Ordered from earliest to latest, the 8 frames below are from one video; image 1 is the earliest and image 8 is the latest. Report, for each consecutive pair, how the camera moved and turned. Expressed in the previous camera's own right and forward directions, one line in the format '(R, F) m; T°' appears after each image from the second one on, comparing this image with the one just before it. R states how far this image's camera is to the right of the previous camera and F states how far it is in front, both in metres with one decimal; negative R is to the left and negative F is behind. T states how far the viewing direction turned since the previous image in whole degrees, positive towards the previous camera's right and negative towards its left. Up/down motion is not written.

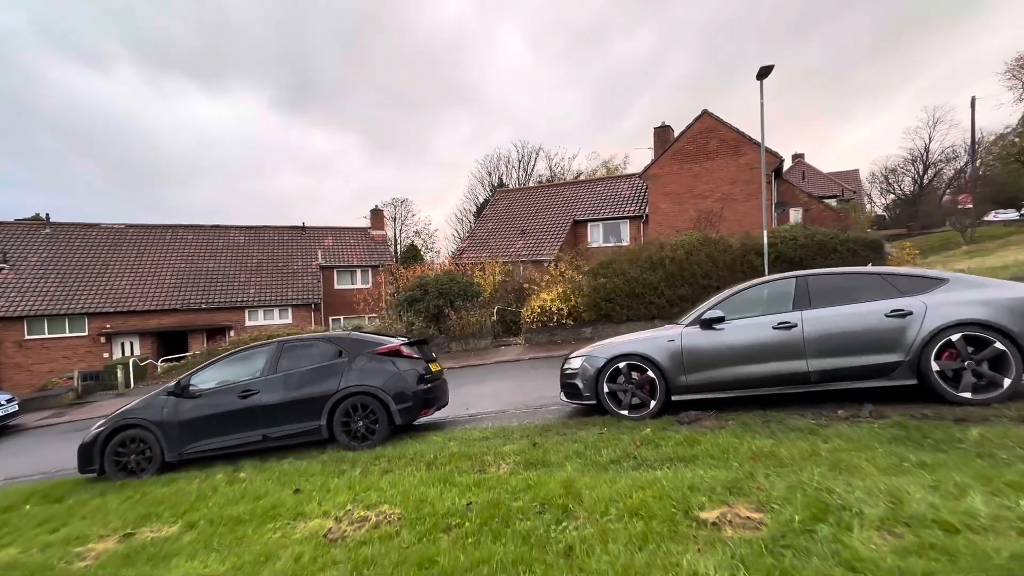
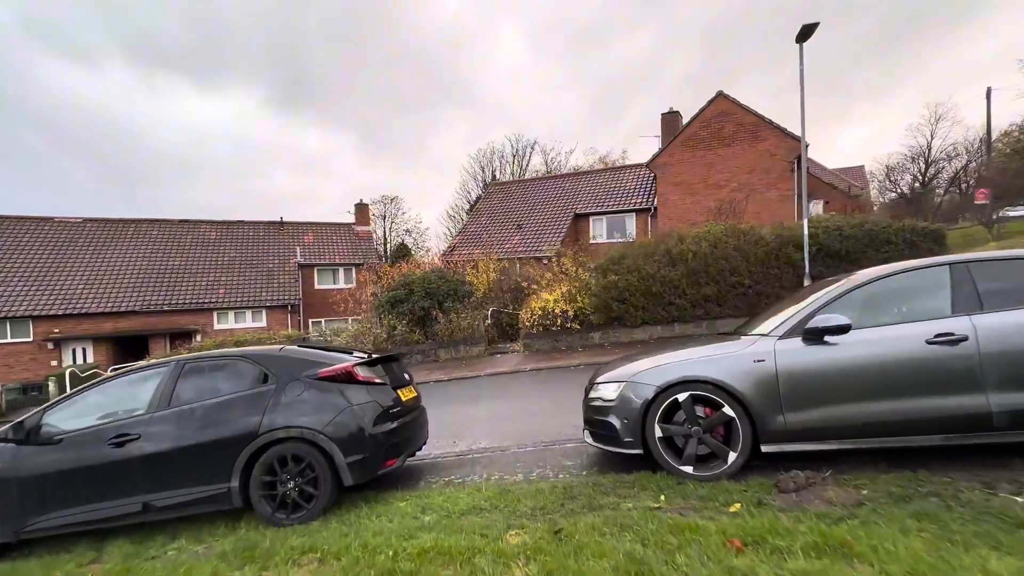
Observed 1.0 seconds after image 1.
(-0.1, +2.0) m; +1°
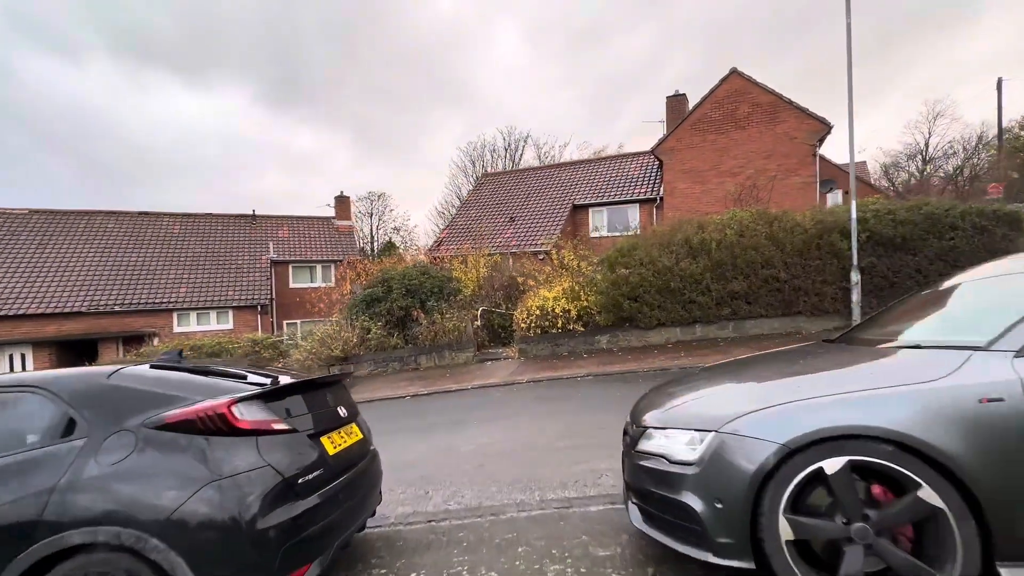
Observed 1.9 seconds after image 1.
(0.0, +1.9) m; +1°
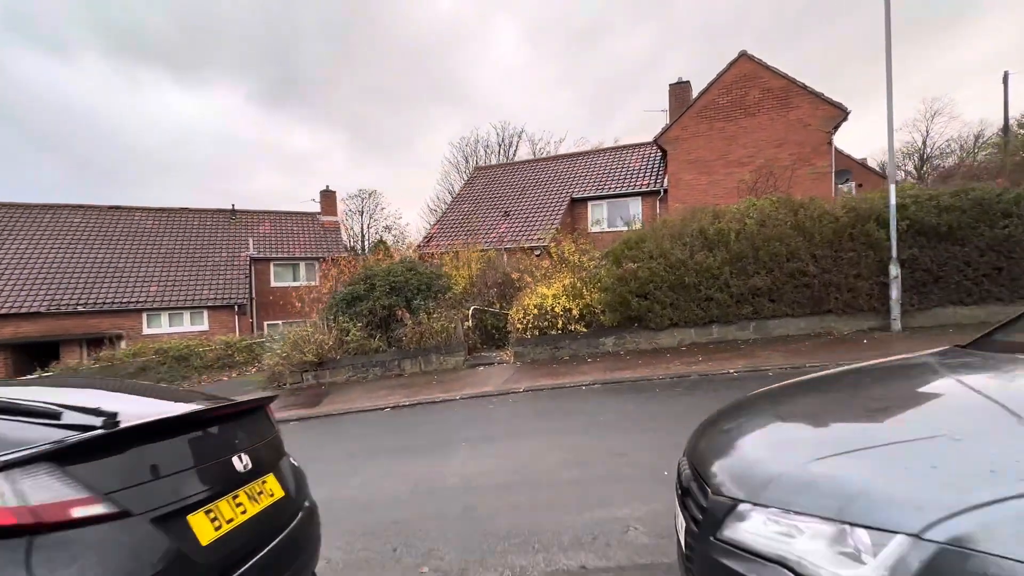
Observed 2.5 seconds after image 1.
(0.0, +1.2) m; +1°
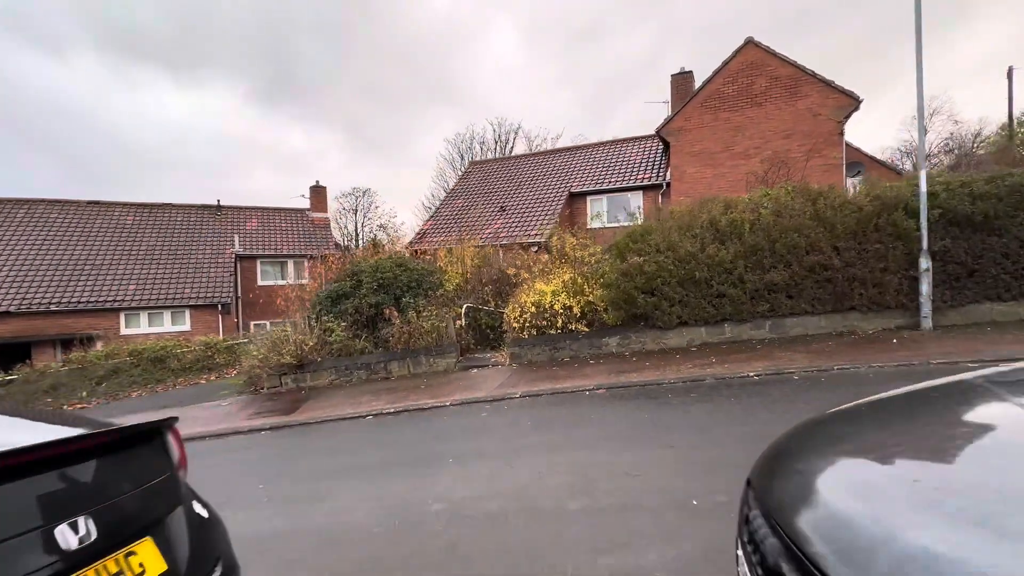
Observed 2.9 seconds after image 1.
(0.0, +0.8) m; 0°
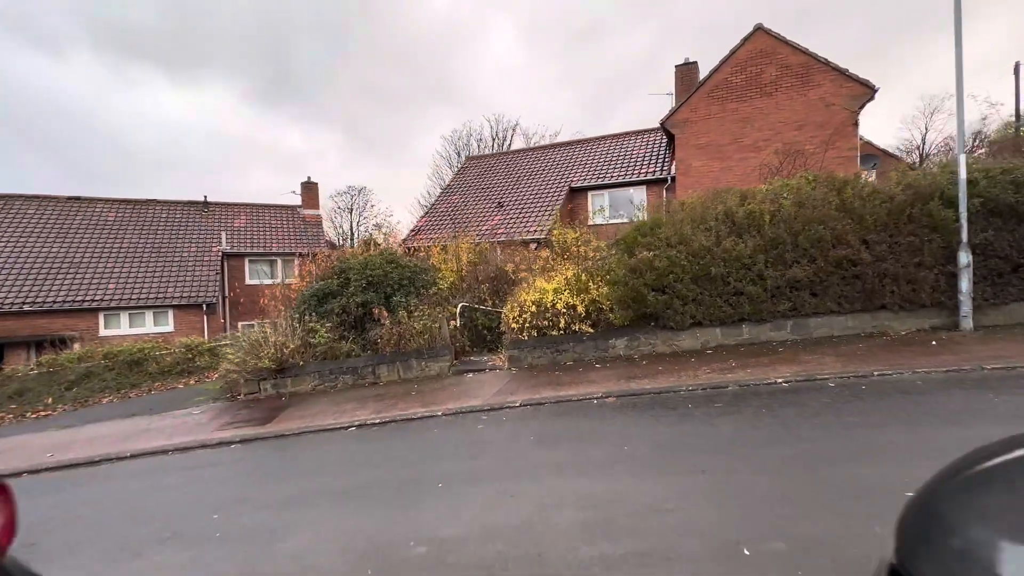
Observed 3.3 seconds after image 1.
(0.0, +0.7) m; 0°
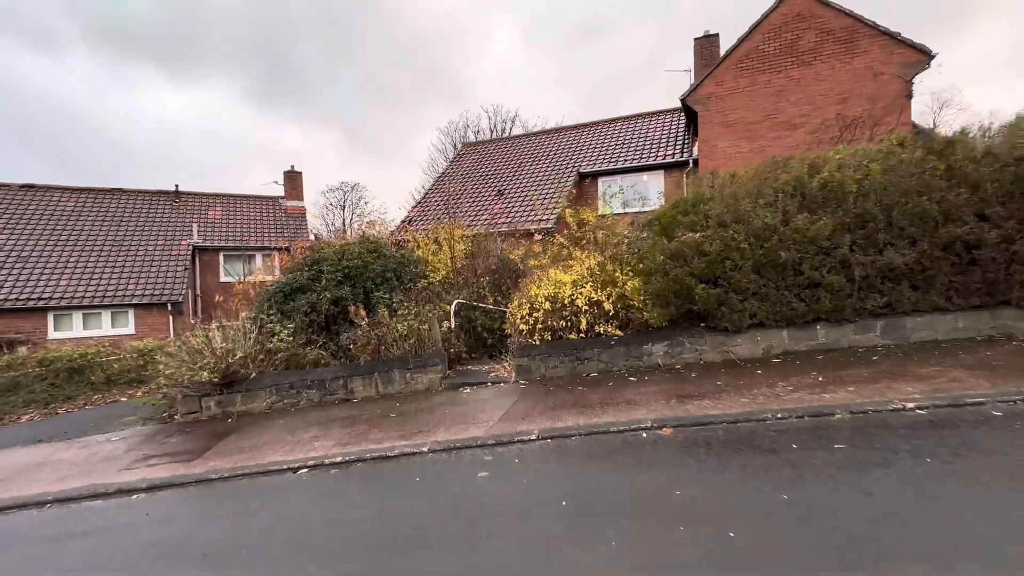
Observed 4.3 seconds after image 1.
(-0.2, +1.8) m; 0°
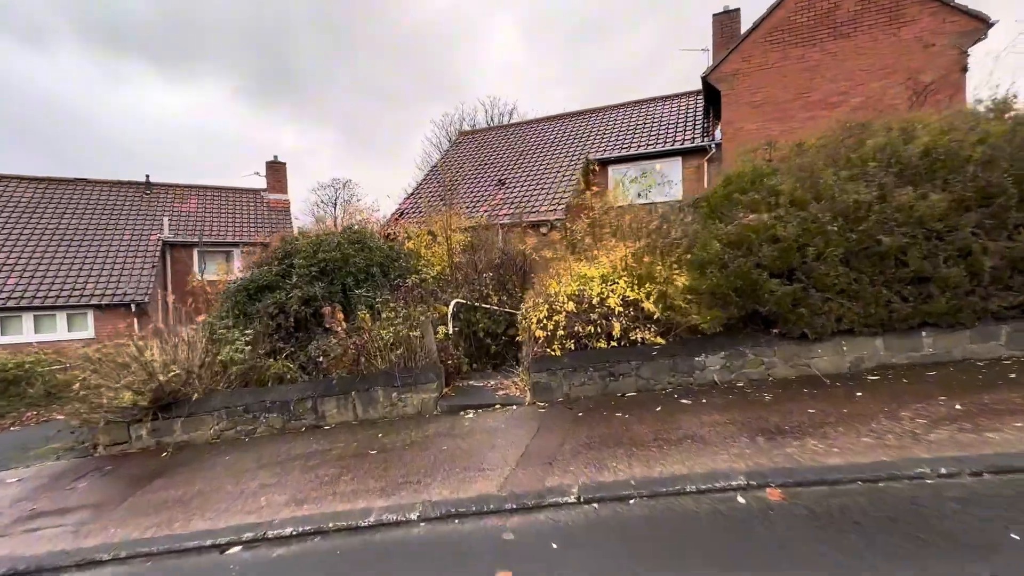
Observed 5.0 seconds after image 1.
(-0.2, +1.5) m; +1°
